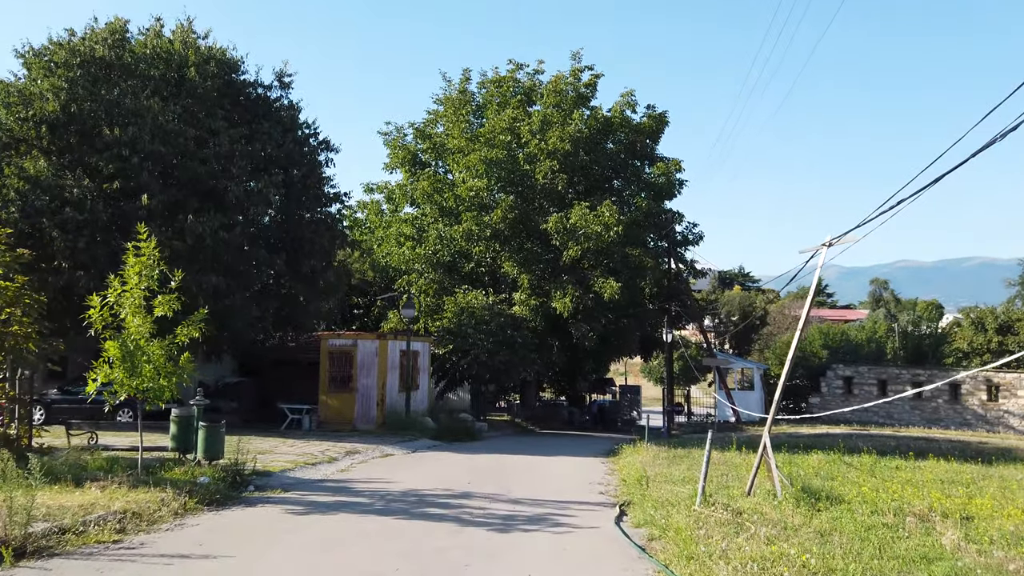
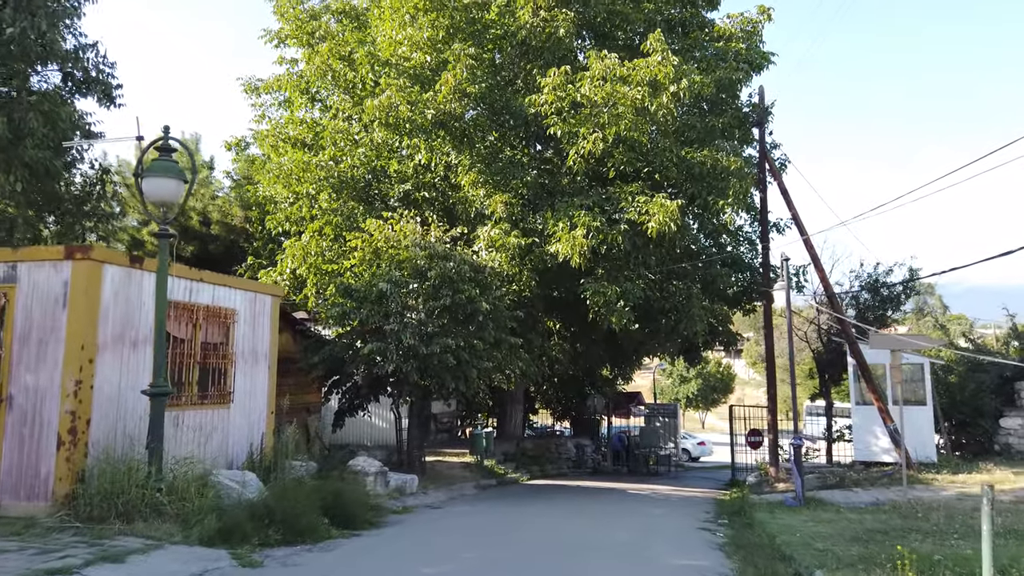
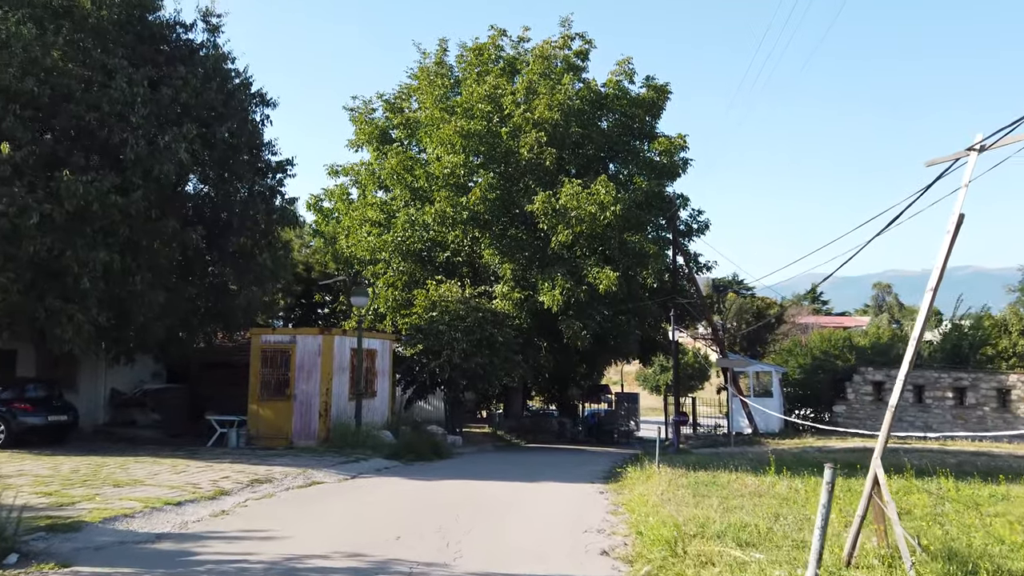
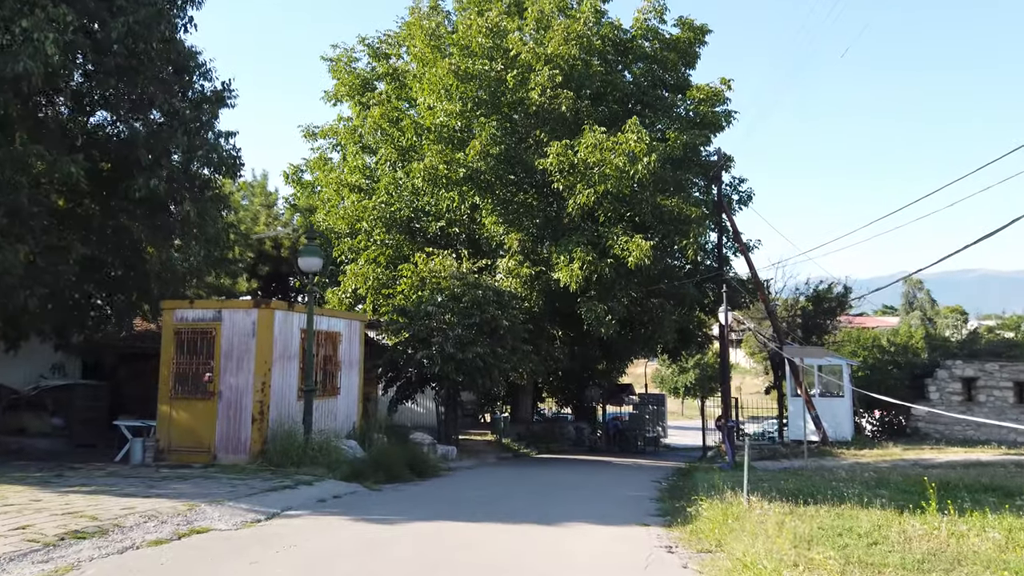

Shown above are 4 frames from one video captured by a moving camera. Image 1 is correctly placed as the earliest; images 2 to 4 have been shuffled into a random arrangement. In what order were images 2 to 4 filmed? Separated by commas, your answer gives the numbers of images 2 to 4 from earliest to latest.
3, 4, 2
